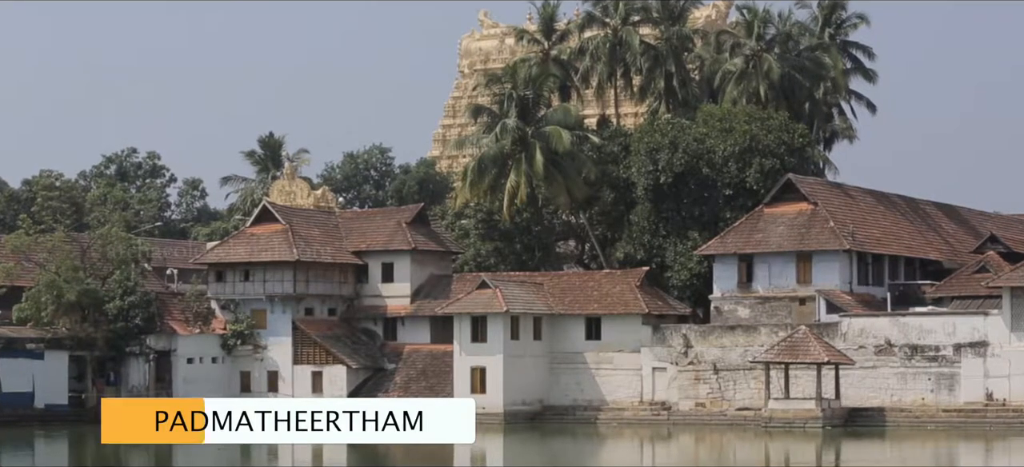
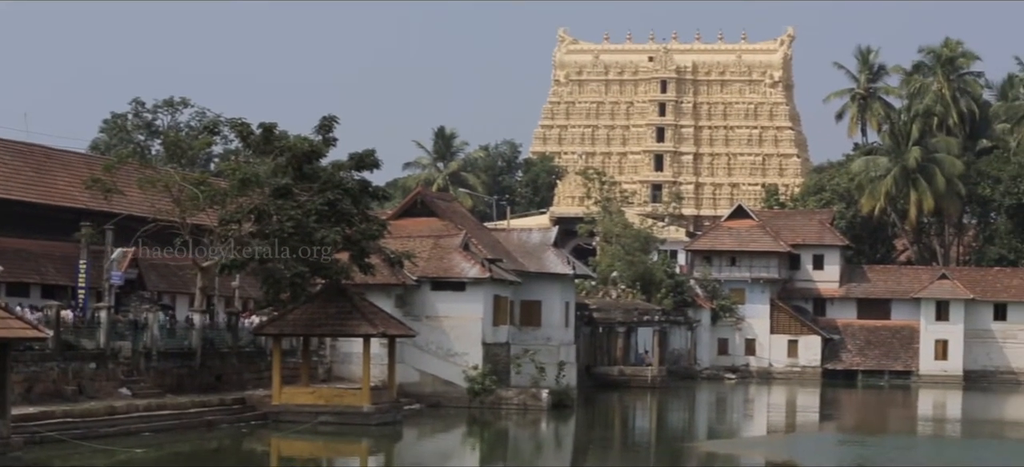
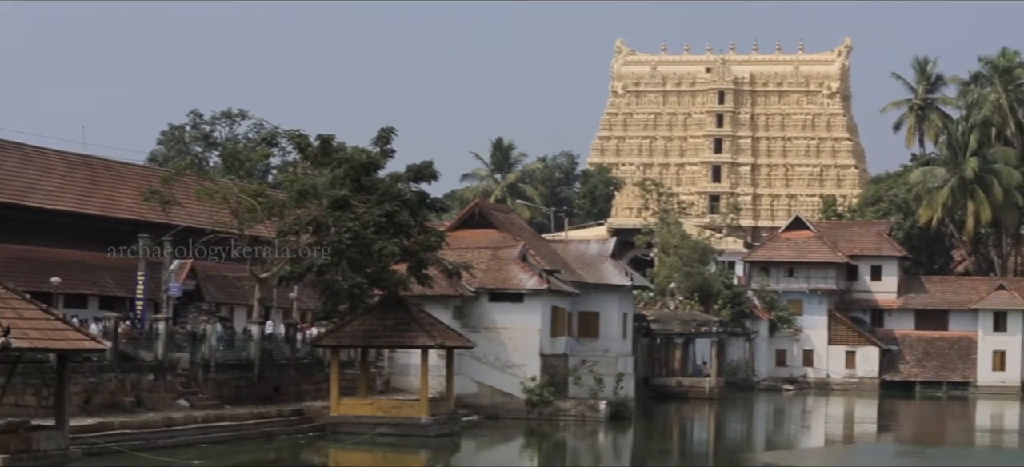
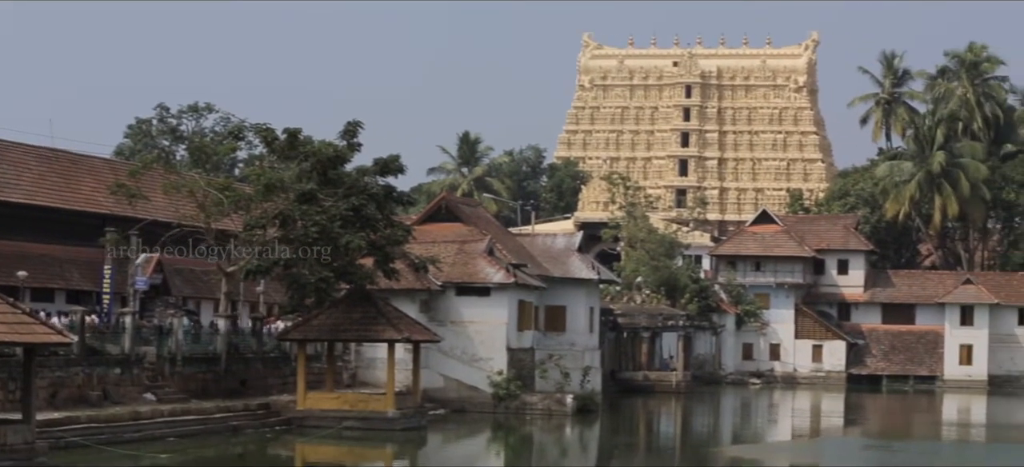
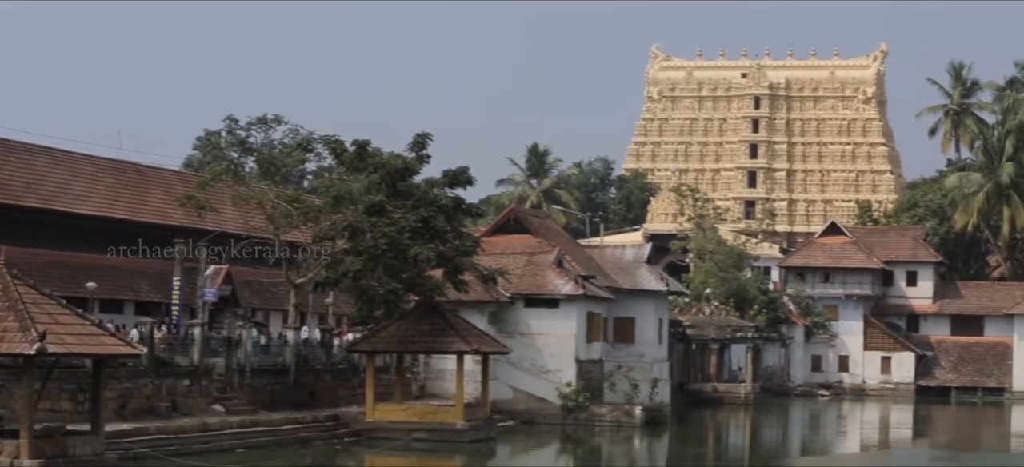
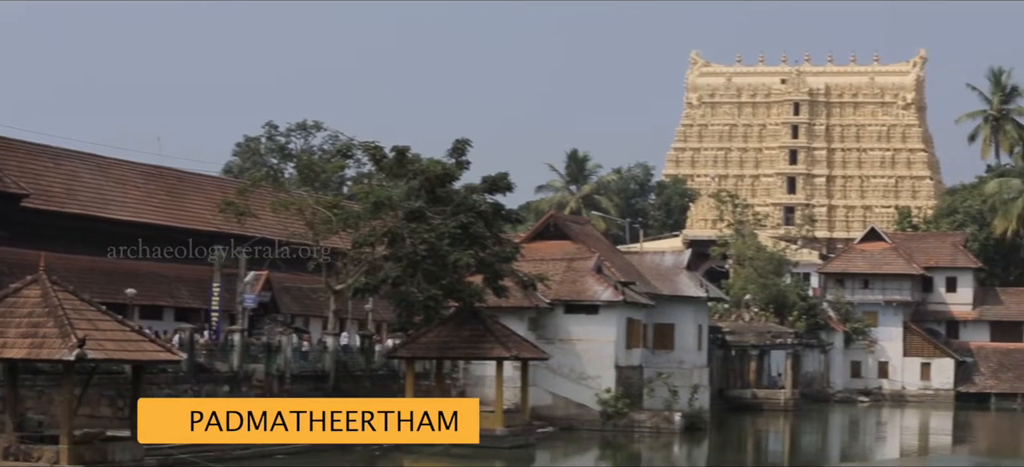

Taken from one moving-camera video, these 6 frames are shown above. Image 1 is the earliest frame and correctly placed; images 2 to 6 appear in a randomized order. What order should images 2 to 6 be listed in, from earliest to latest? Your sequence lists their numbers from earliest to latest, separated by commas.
6, 5, 3, 4, 2
